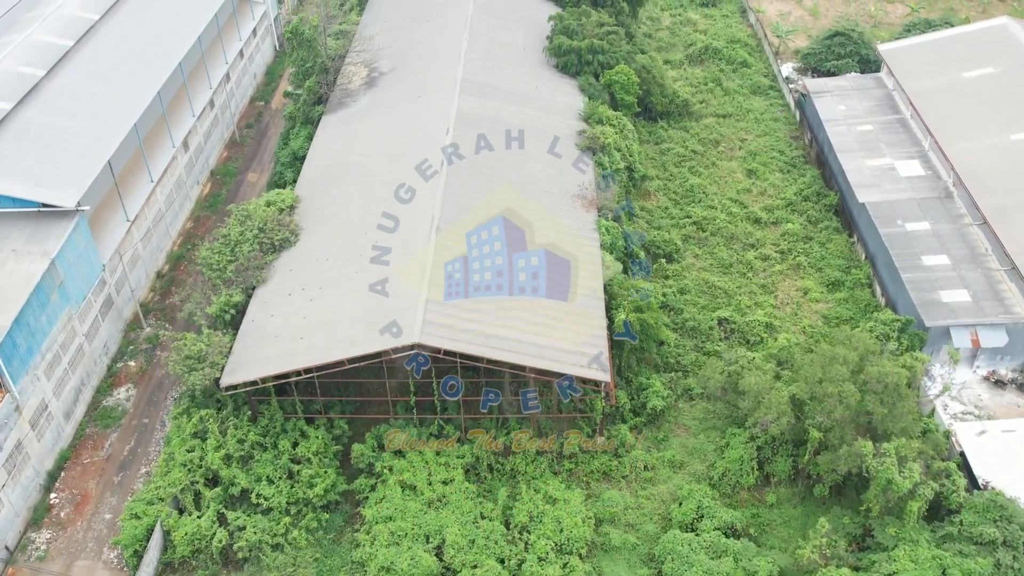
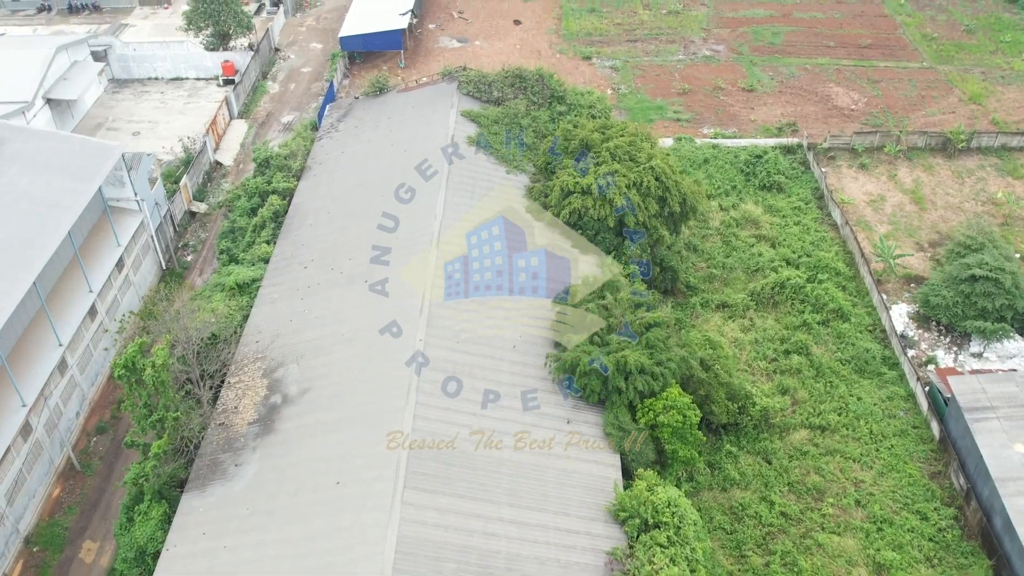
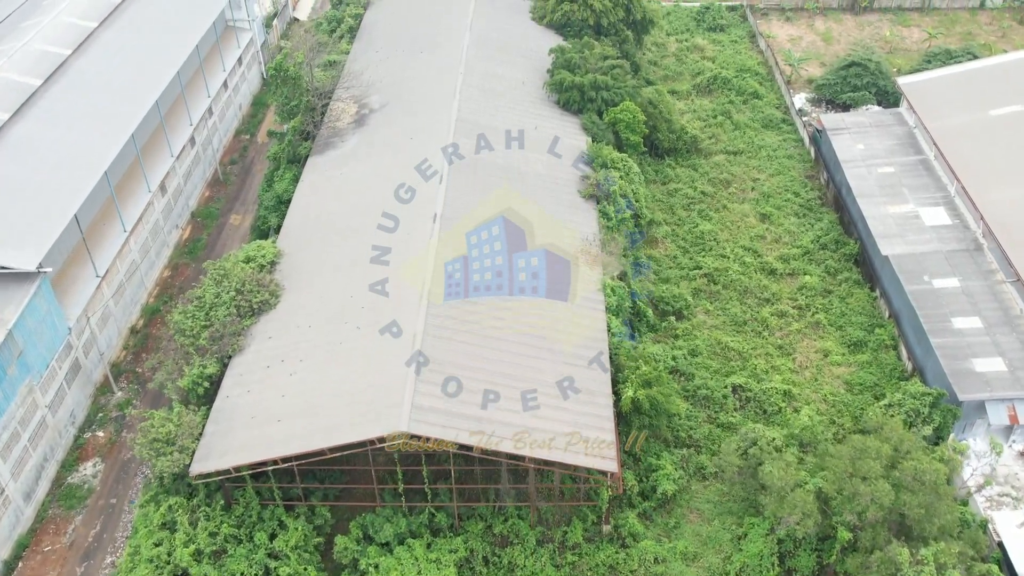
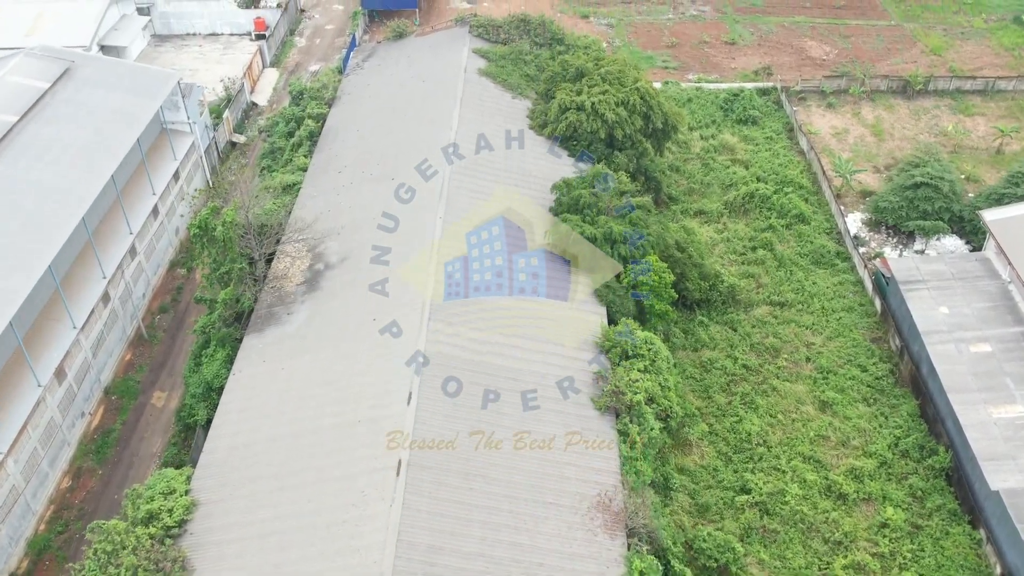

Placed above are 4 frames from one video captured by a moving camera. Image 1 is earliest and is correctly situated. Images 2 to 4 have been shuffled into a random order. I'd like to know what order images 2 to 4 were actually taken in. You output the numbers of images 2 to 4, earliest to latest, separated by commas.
3, 4, 2
